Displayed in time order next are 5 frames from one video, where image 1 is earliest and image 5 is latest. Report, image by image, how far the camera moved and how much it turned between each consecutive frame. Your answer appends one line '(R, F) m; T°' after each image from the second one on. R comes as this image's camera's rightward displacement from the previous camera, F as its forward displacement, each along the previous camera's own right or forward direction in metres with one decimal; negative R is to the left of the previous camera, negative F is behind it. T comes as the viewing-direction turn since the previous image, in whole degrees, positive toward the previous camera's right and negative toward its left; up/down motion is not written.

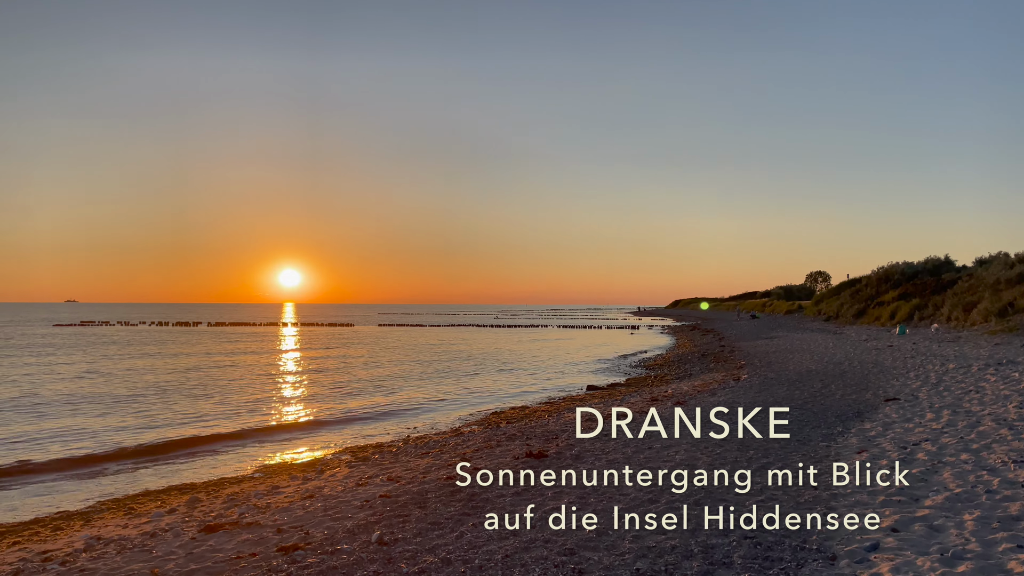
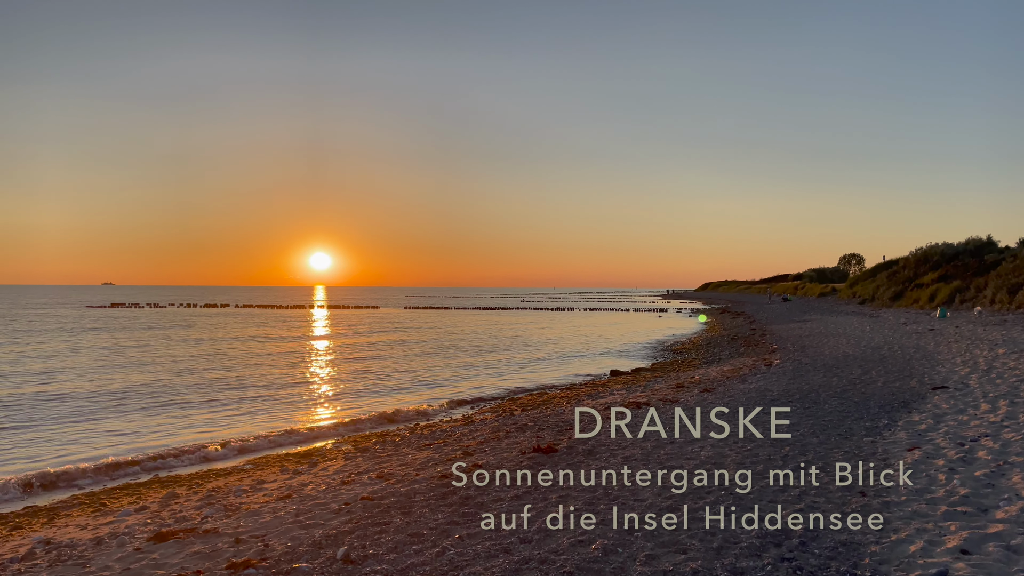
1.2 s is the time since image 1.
(+0.3, +1.0) m; -3°
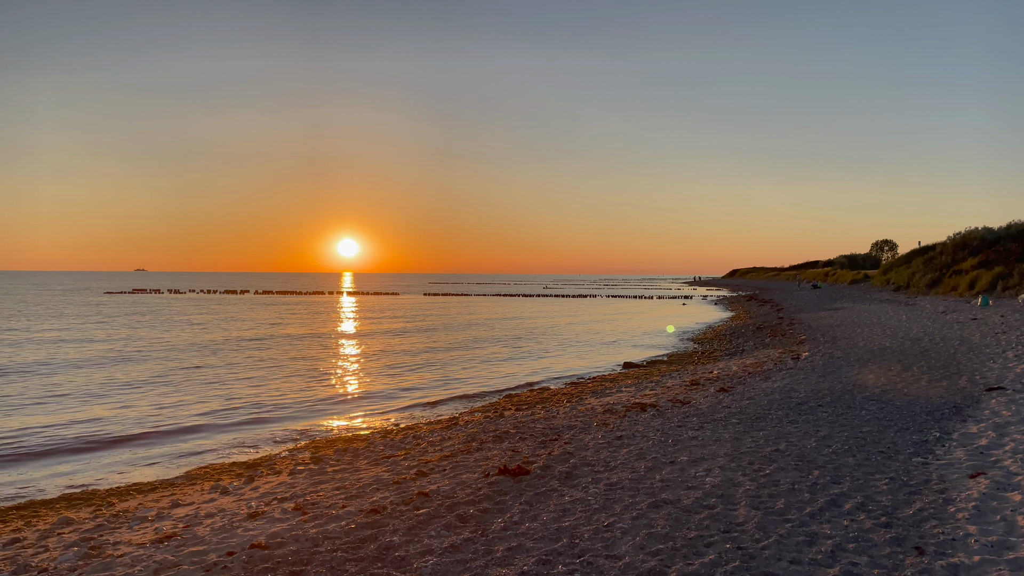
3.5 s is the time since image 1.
(+0.8, +1.7) m; -2°
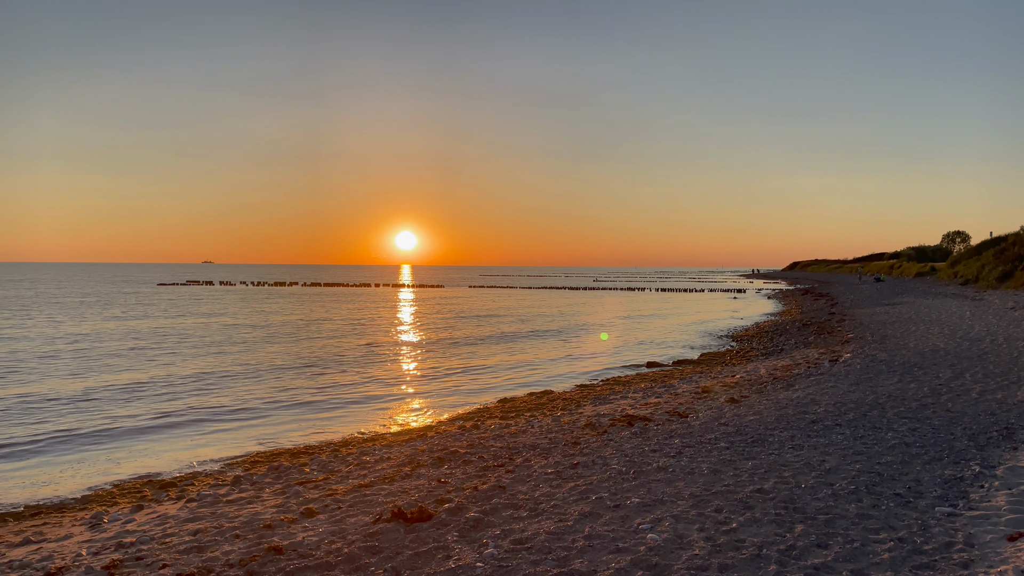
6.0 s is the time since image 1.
(+1.6, +1.5) m; -4°
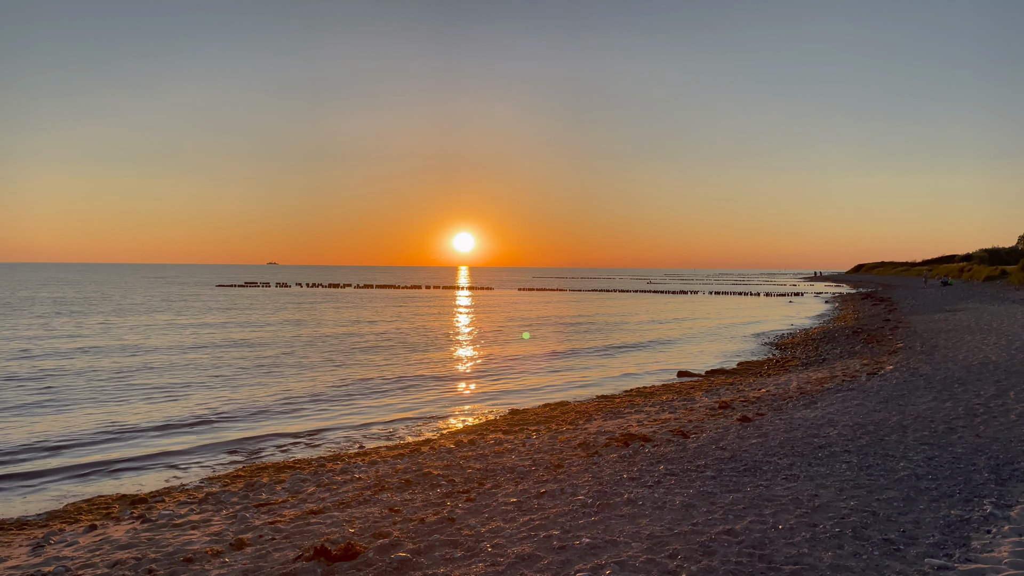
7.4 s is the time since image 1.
(+1.2, +0.5) m; -5°
